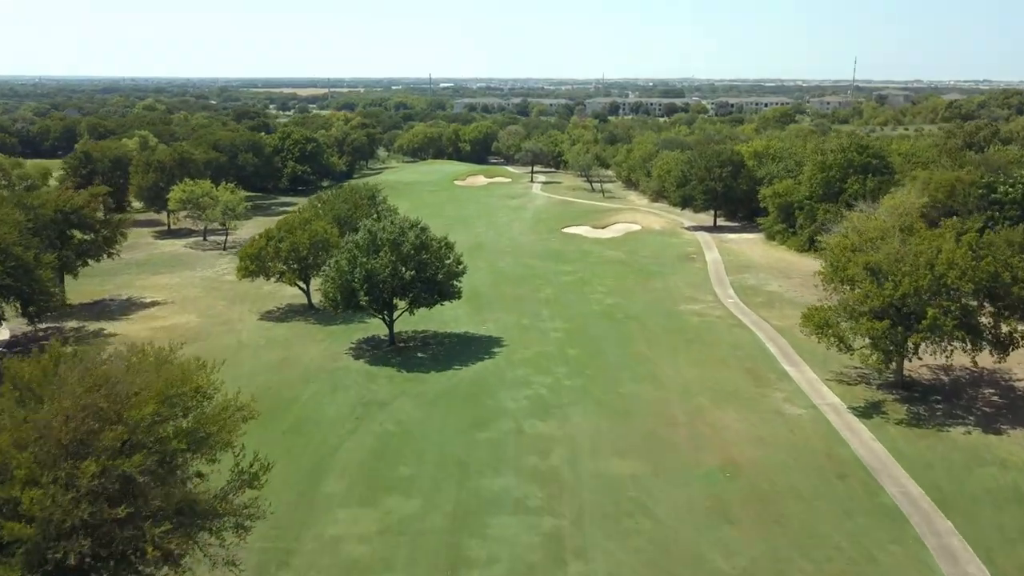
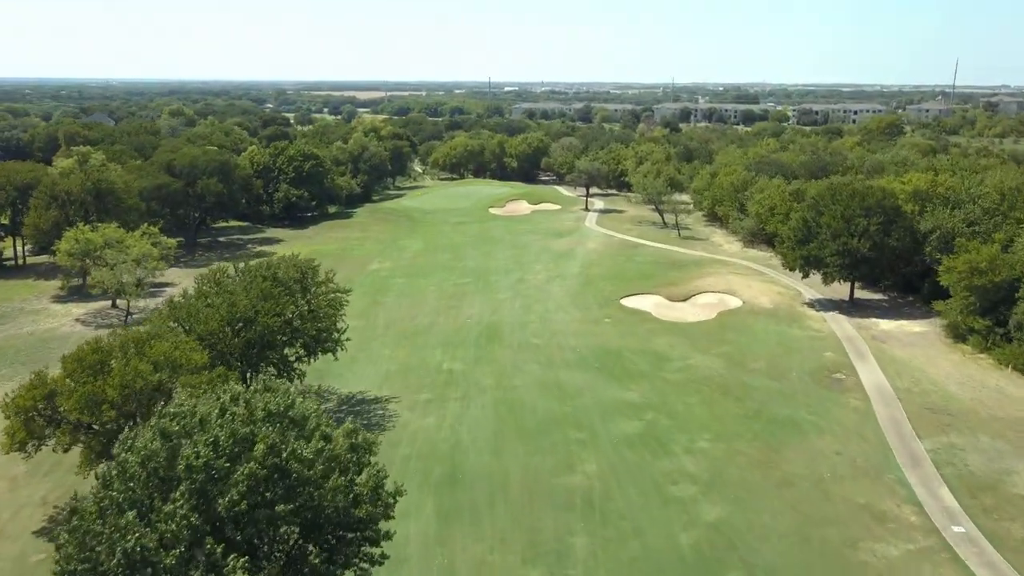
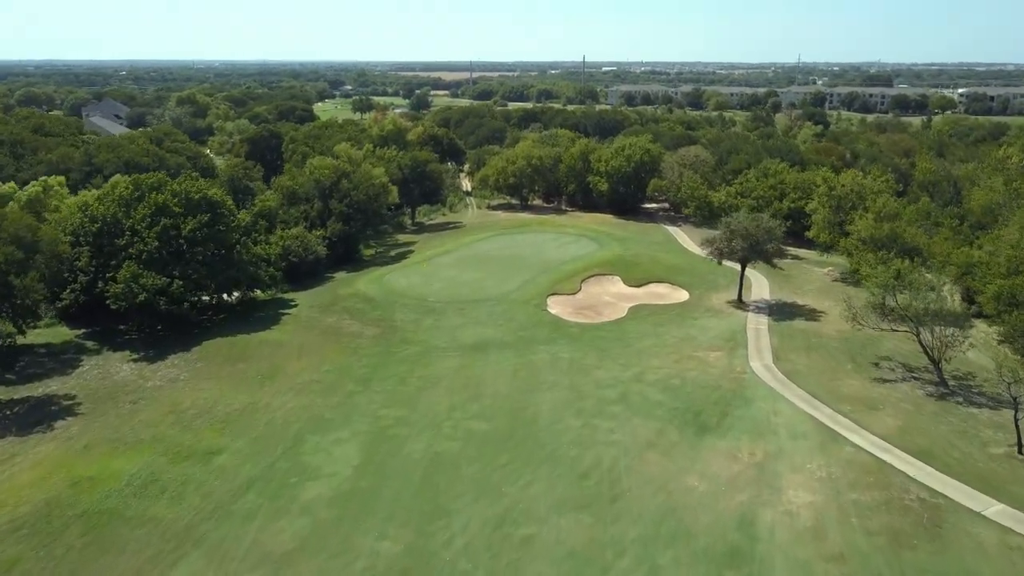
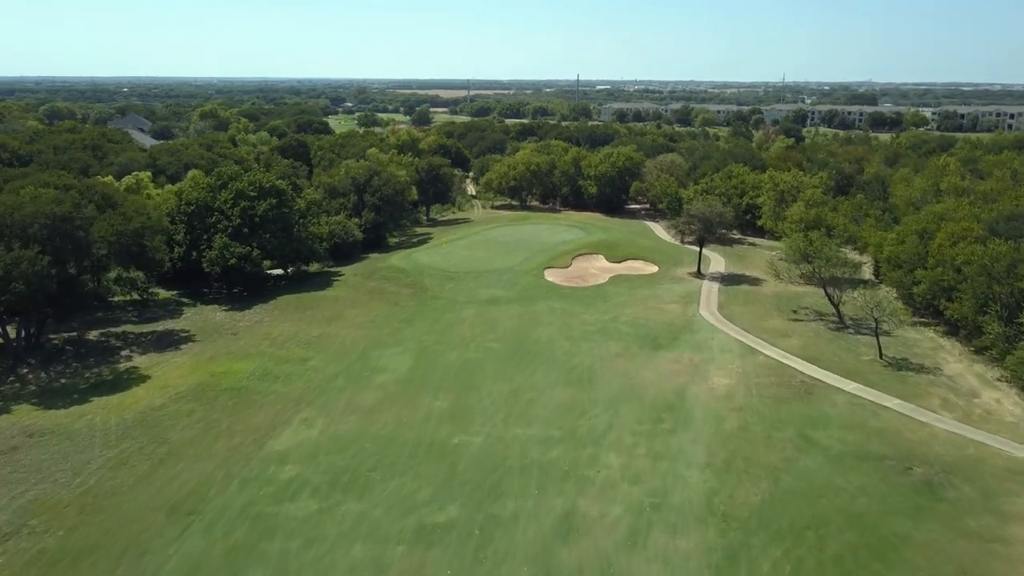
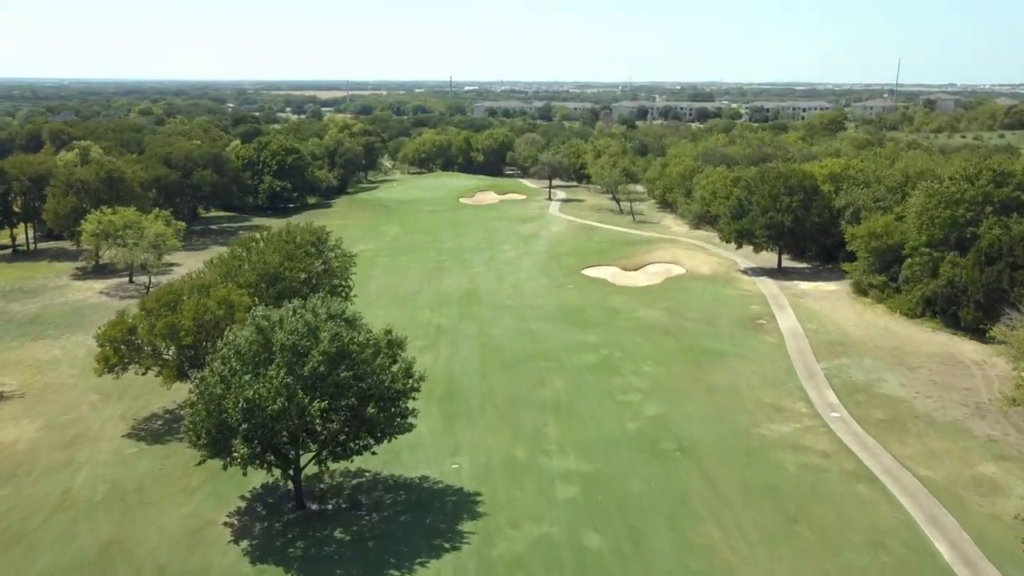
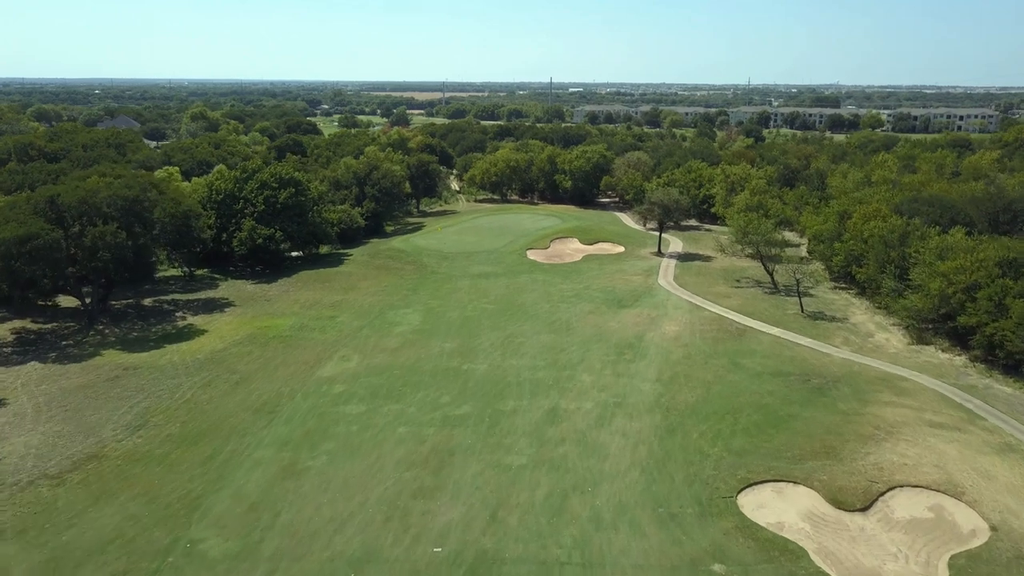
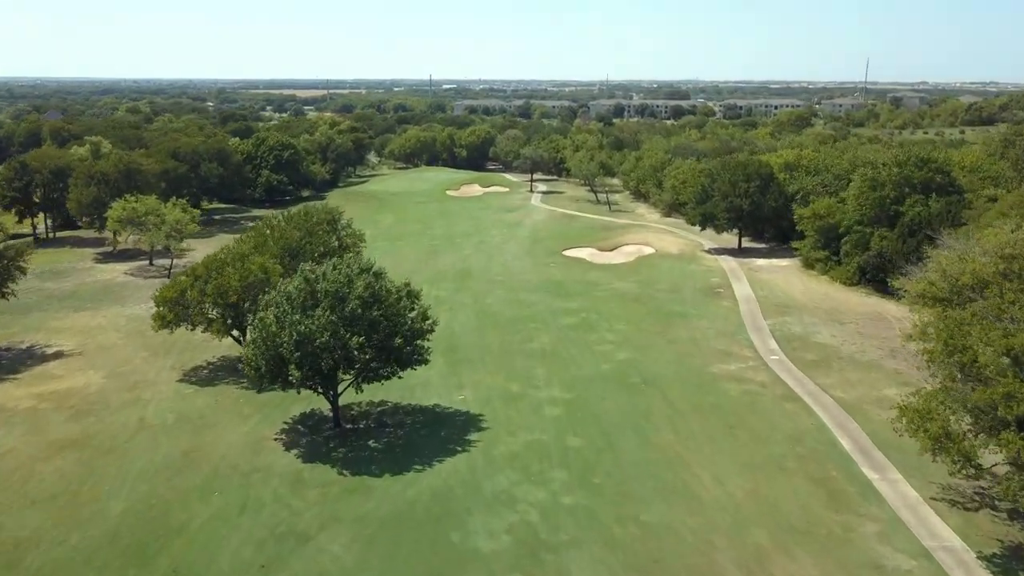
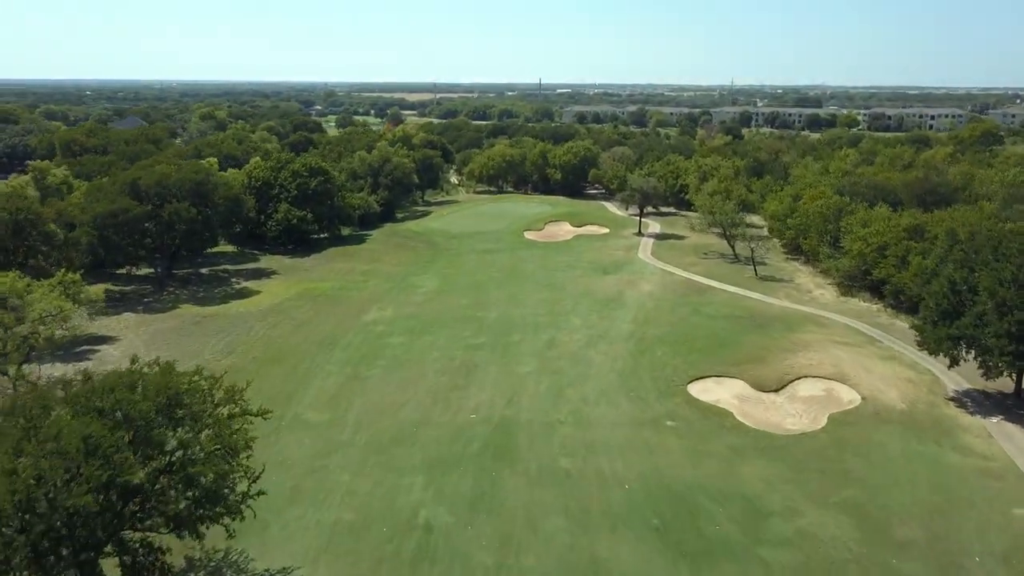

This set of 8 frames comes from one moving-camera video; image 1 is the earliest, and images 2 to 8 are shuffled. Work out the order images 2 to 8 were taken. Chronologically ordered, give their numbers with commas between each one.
7, 5, 2, 8, 6, 4, 3
